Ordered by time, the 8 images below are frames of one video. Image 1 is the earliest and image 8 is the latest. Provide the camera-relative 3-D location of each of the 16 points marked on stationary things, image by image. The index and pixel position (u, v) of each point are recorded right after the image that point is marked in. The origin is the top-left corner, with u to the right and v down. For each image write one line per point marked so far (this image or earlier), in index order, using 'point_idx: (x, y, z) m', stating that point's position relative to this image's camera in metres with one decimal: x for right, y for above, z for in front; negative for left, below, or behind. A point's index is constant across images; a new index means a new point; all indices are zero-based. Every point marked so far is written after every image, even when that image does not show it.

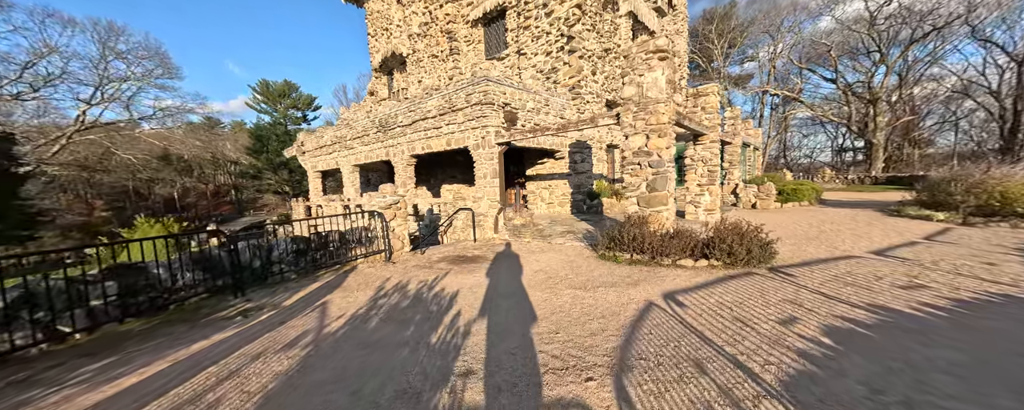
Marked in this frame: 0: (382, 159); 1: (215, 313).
0: (-4.3, +1.6, +11.6) m
1: (-3.6, -1.3, +4.1) m
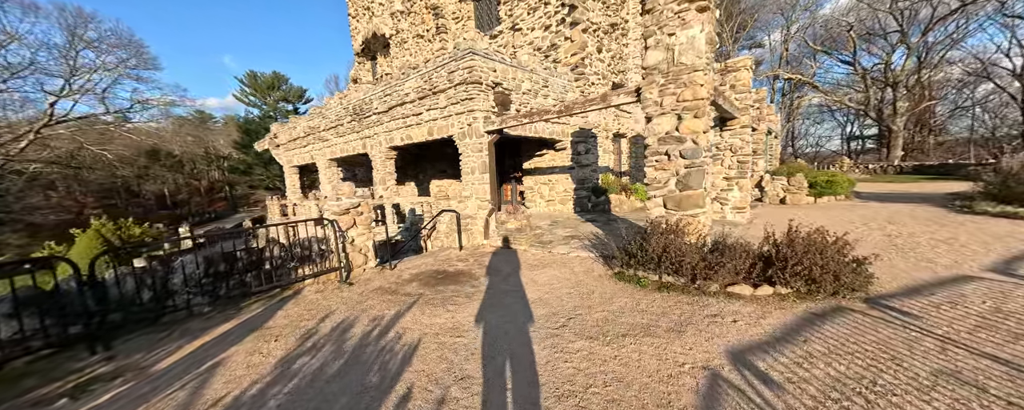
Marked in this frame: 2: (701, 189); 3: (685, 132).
0: (-4.5, +1.6, +10.1) m
1: (-3.7, -1.4, +2.7) m
2: (+2.6, +0.2, +4.8) m
3: (+2.4, +1.0, +4.8) m
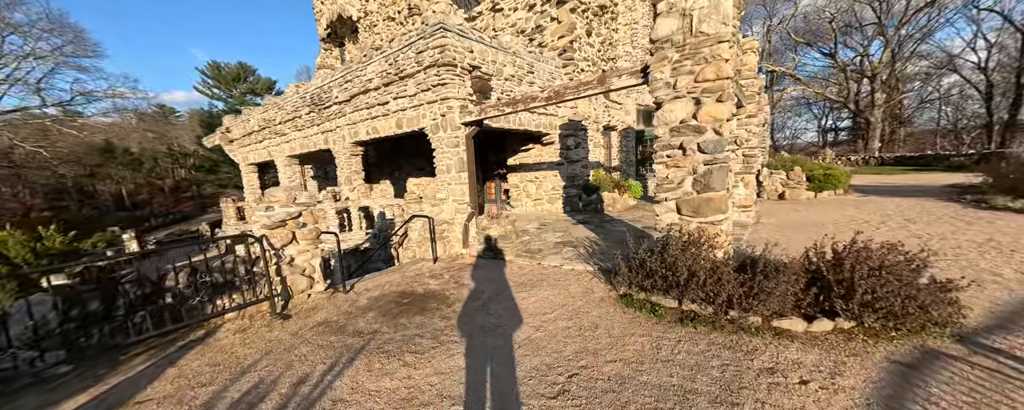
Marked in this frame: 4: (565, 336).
0: (-5.0, +1.5, +8.9) m
1: (-3.8, -1.6, +1.5) m
2: (+2.4, +0.2, +3.9) m
3: (+2.2, +1.0, +3.9) m
4: (+0.5, -1.2, +3.2) m
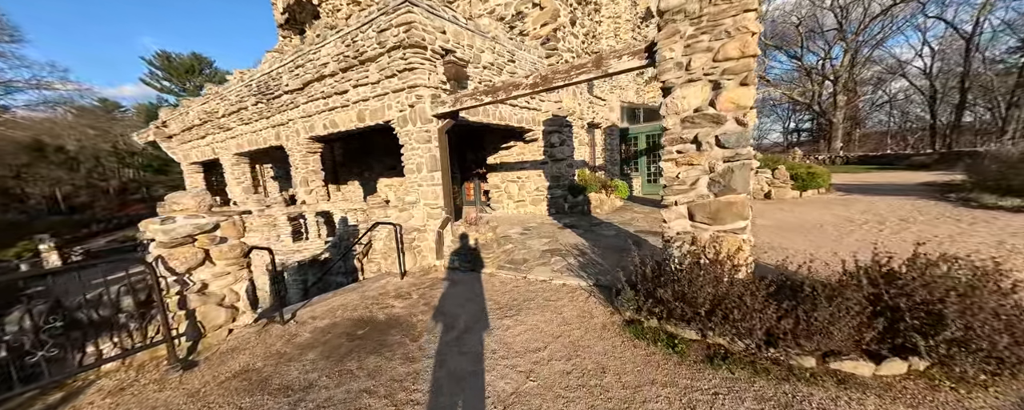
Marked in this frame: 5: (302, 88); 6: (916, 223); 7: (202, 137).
0: (-5.5, +1.4, +7.8) m
1: (-3.8, -1.7, +0.5) m
2: (+2.2, +0.1, +3.3) m
3: (+2.0, +0.9, +3.2) m
4: (+0.4, -1.3, +2.4) m
5: (-4.1, +2.3, +6.7) m
6: (+7.7, -0.3, +6.5) m
7: (-8.3, +1.8, +9.2) m
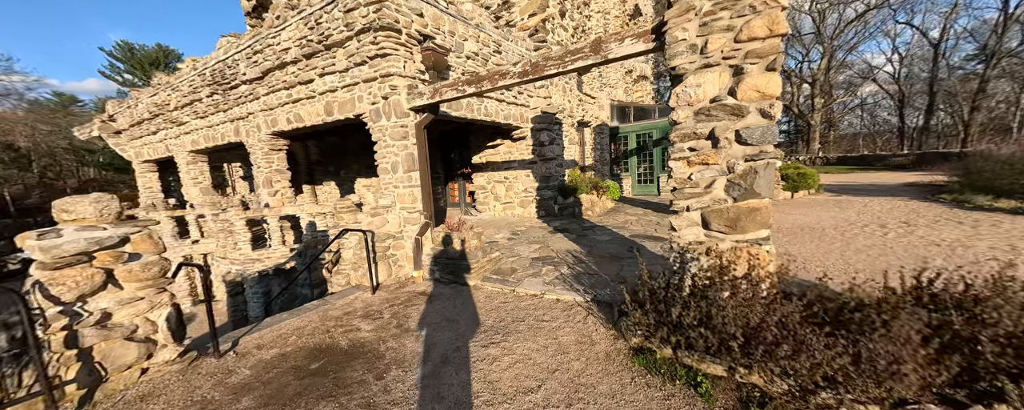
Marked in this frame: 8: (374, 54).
0: (-5.8, +1.3, +7.0) m
1: (-3.8, -1.8, -0.2) m
2: (+2.1, +0.1, +2.8) m
3: (+1.9, +0.9, +2.8) m
4: (+0.3, -1.3, +1.9) m
5: (-4.4, +2.2, +5.9) m
6: (+7.4, -0.4, +6.2) m
7: (-8.6, +1.8, +8.3) m
8: (-2.0, +2.2, +4.9) m
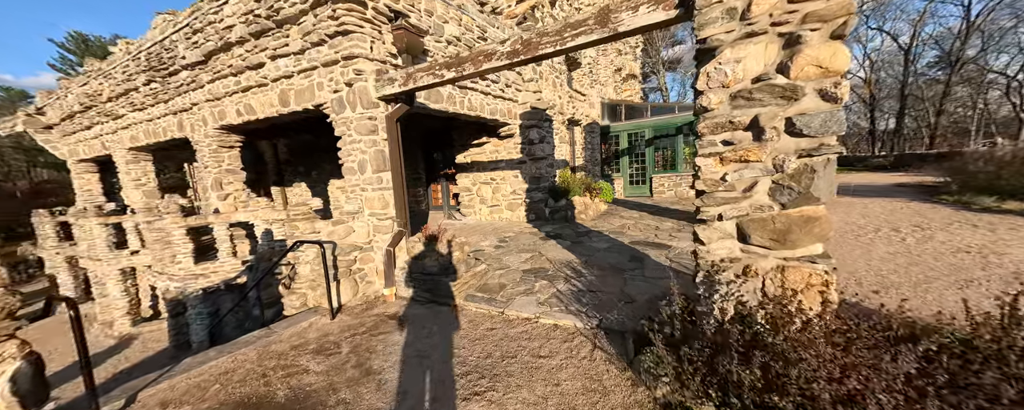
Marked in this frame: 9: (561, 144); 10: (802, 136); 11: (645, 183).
0: (-6.0, +1.2, +6.1) m
1: (-3.8, -1.9, -1.1) m
2: (+2.0, 0.0, +2.2) m
3: (+1.8, +0.8, +2.1) m
4: (+0.3, -1.4, +1.2) m
5: (-4.6, +2.1, +5.1) m
6: (+7.2, -0.4, +5.8) m
7: (-8.9, +1.6, +7.2) m
8: (-2.1, +2.1, +4.1) m
9: (+1.4, +1.7, +9.6) m
10: (+1.9, +0.4, +2.2) m
11: (+5.0, +0.8, +12.7) m
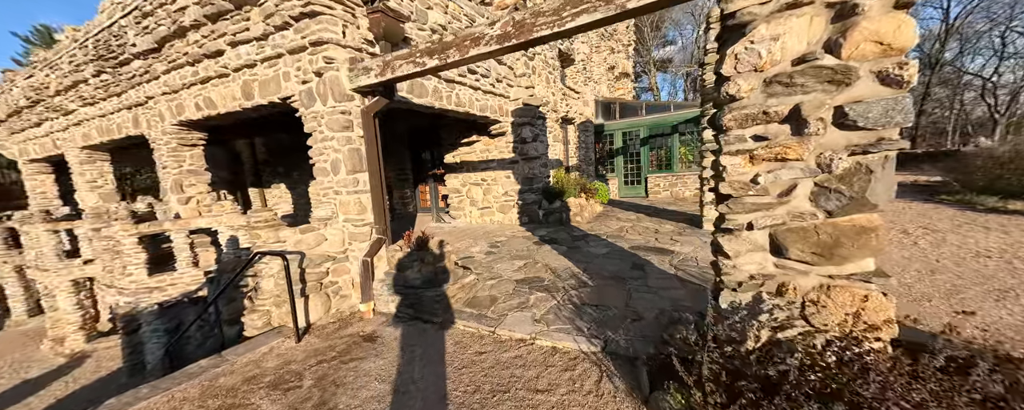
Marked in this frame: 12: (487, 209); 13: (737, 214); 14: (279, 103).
0: (-6.1, +1.1, +5.5) m
1: (-3.7, -1.9, -1.6) m
2: (+2.0, 0.0, +1.8) m
3: (+1.8, +0.8, +1.7) m
4: (+0.2, -1.4, +0.8) m
5: (-4.7, +2.1, +4.5) m
6: (+7.1, -0.4, +5.6) m
7: (-9.1, +1.6, +6.6) m
8: (-2.2, +2.0, +3.6) m
9: (+1.1, +1.7, +9.2) m
10: (+1.8, +0.4, +1.8) m
11: (+4.7, +0.8, +12.4) m
12: (-0.6, -0.1, +7.9) m
13: (+1.4, -0.1, +2.1) m
14: (-2.9, +1.3, +4.2) m
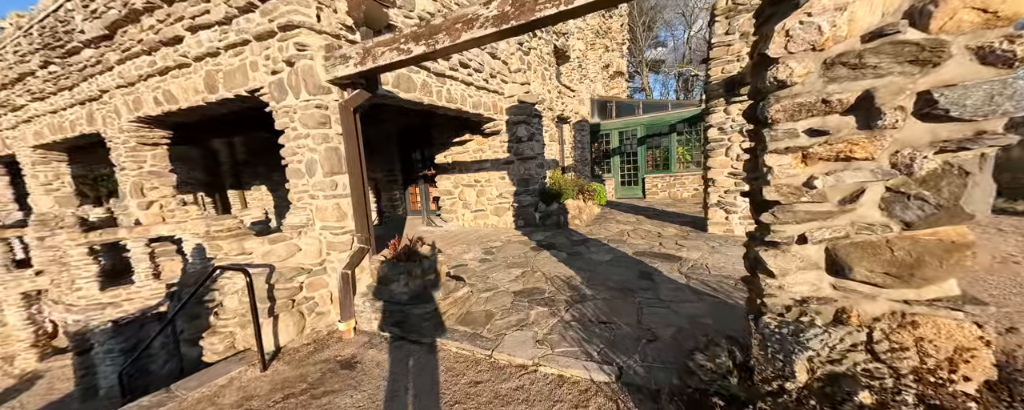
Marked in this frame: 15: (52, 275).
0: (-6.2, +1.1, +4.9) m
1: (-3.6, -2.0, -2.1) m
2: (+2.0, -0.1, +1.5) m
3: (+1.8, +0.7, +1.4) m
4: (+0.3, -1.5, +0.4) m
5: (-4.7, +2.0, +4.0) m
6: (+7.0, -0.5, +5.3) m
7: (-9.2, +1.5, +6.0) m
8: (-2.2, +2.0, +3.2) m
9: (+1.0, +1.6, +8.8) m
10: (+1.8, +0.4, +1.4) m
11: (+4.4, +0.7, +12.1) m
12: (-0.7, -0.2, +7.5) m
13: (+1.4, -0.1, +1.7) m
14: (-2.9, +1.2, +3.8) m
15: (-6.0, -0.9, +4.5) m
